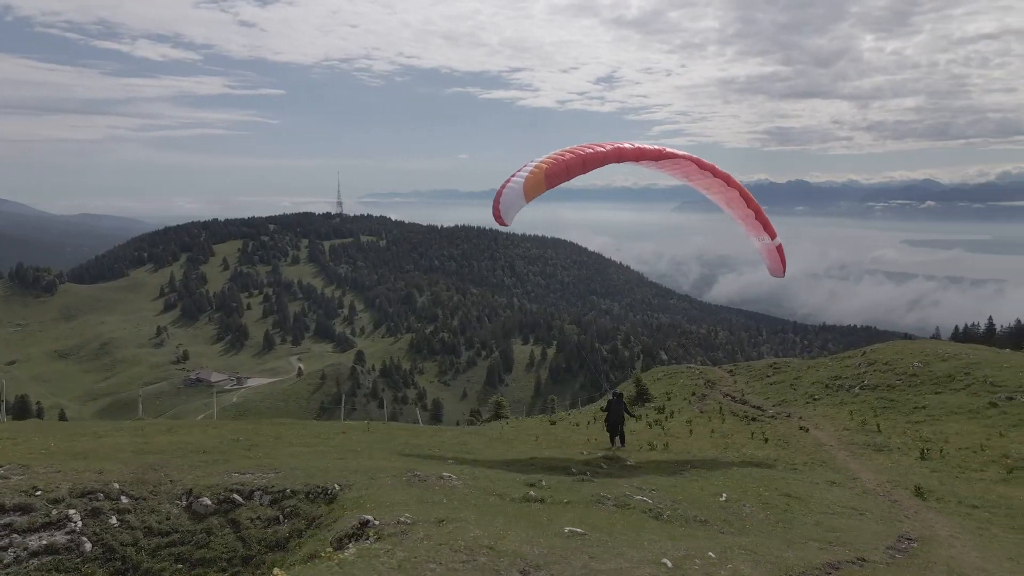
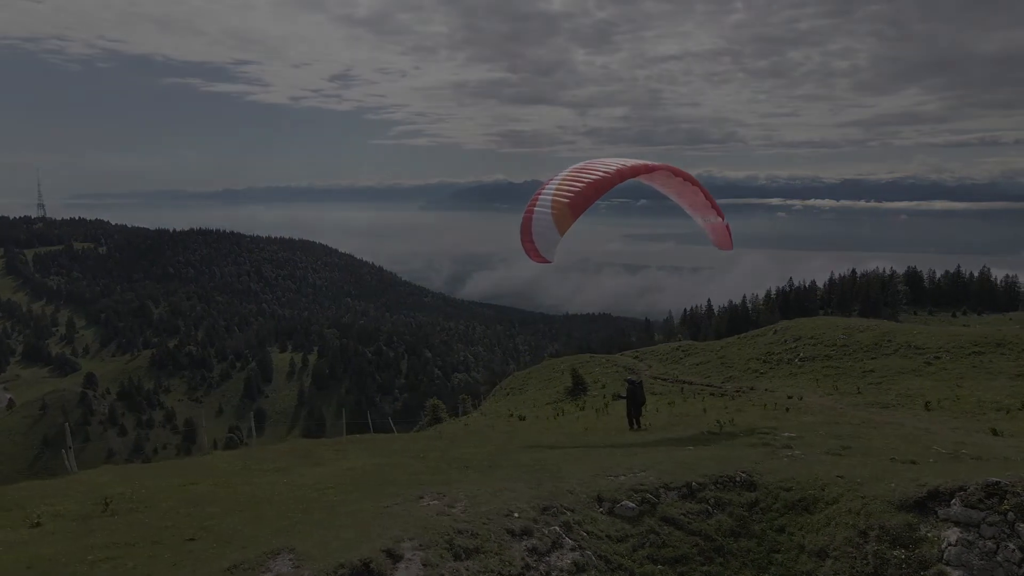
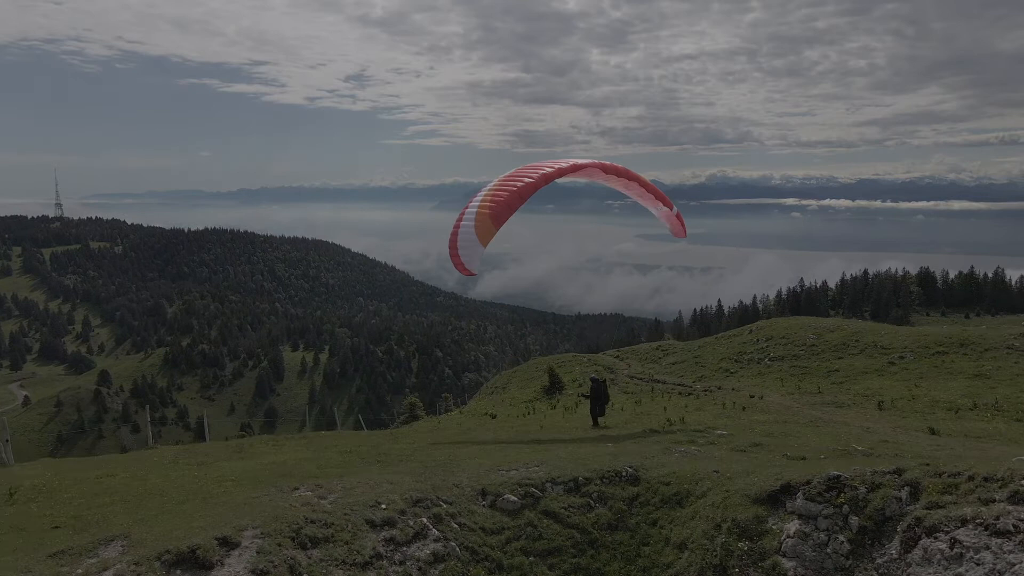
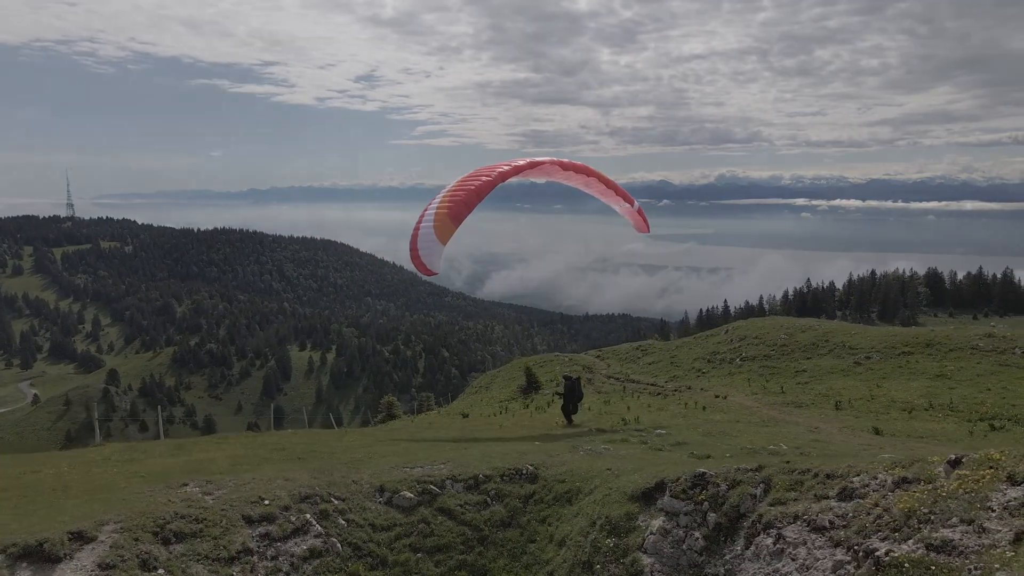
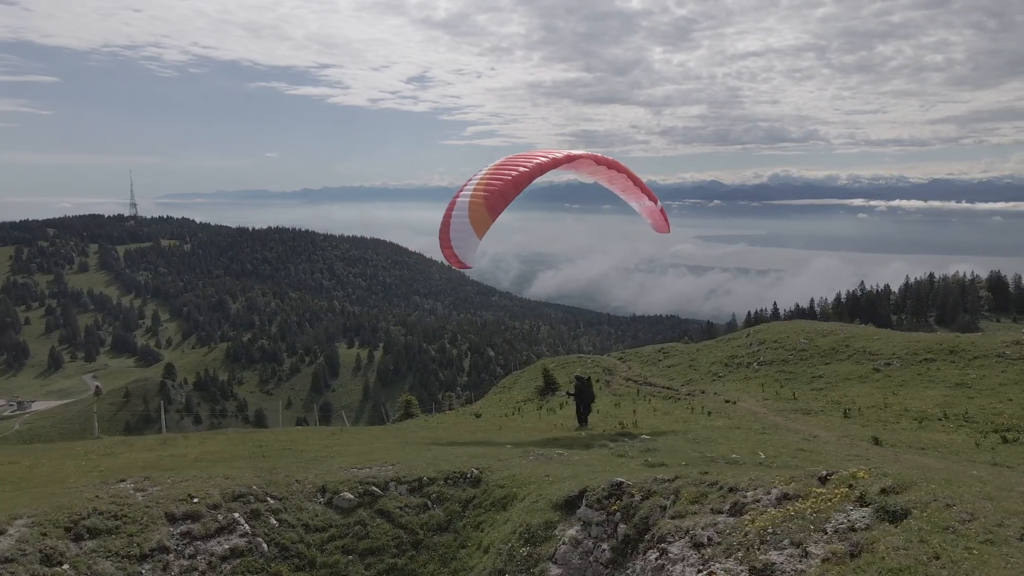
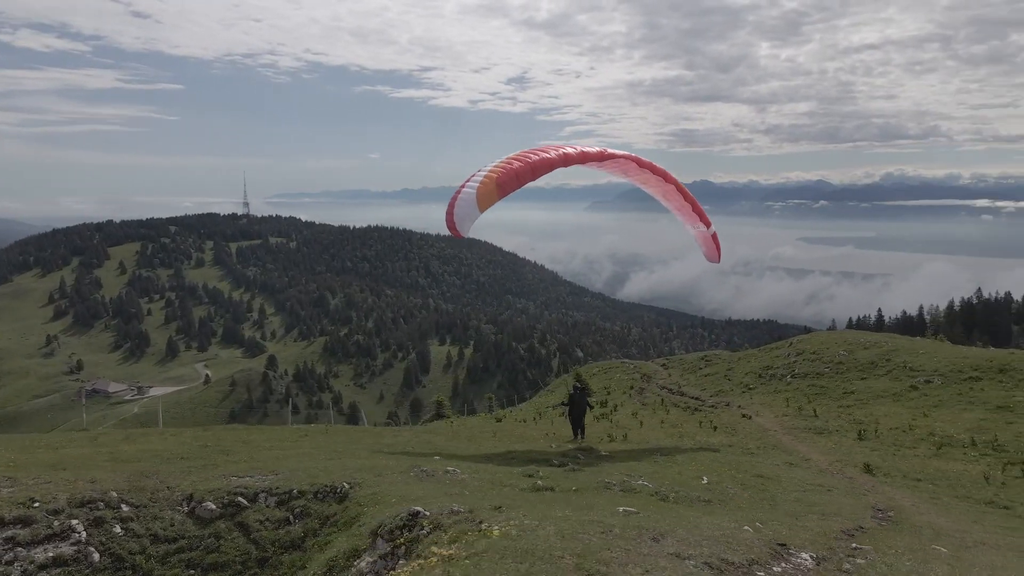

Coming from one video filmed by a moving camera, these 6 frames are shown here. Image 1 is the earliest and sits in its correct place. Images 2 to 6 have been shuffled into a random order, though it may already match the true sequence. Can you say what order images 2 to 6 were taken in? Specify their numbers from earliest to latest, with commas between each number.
6, 5, 4, 3, 2
